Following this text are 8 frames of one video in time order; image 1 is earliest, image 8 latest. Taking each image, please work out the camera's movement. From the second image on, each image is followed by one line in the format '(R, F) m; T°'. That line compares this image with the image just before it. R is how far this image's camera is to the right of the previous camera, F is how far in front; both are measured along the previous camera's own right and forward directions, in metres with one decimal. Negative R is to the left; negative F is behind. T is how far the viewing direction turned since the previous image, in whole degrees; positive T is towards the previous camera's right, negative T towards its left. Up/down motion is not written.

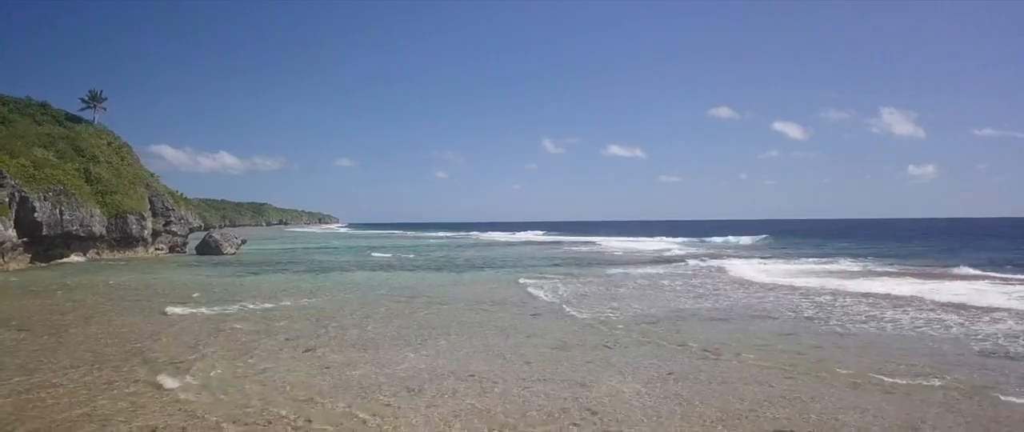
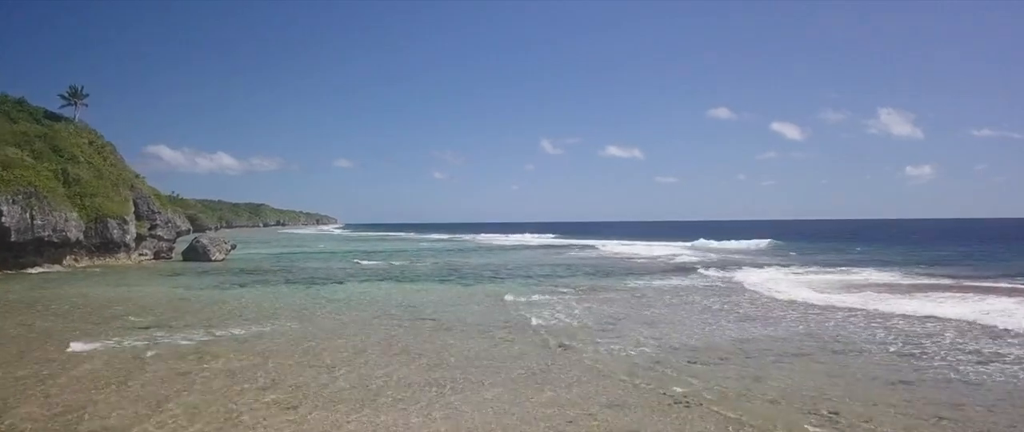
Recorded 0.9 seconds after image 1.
(-0.4, +2.1) m; 0°
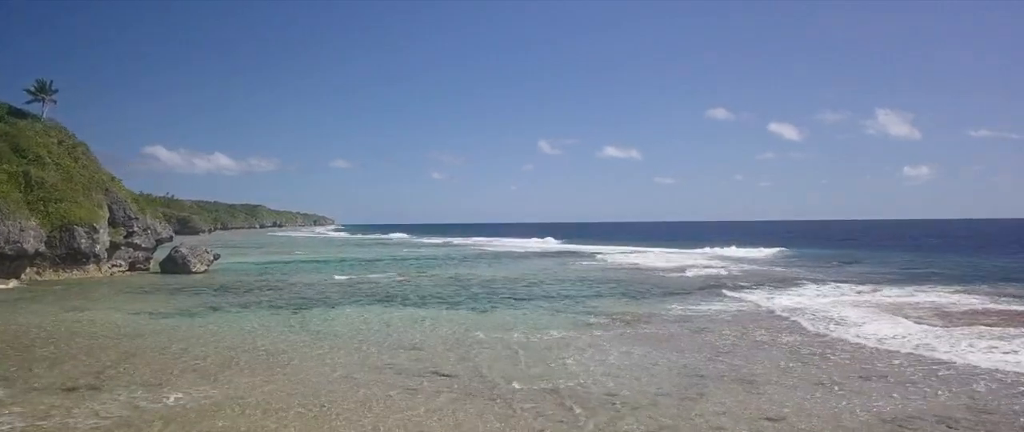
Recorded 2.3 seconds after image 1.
(-0.6, +3.0) m; 0°
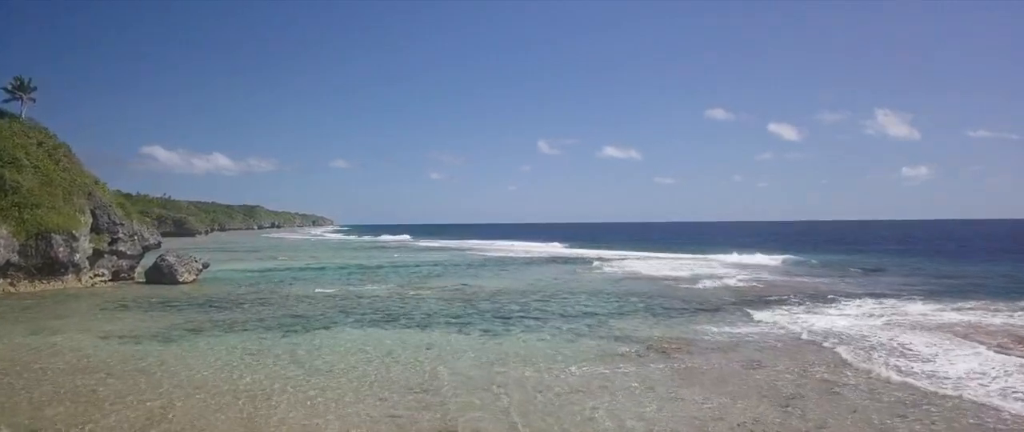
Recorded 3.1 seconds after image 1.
(-0.4, +1.8) m; 0°
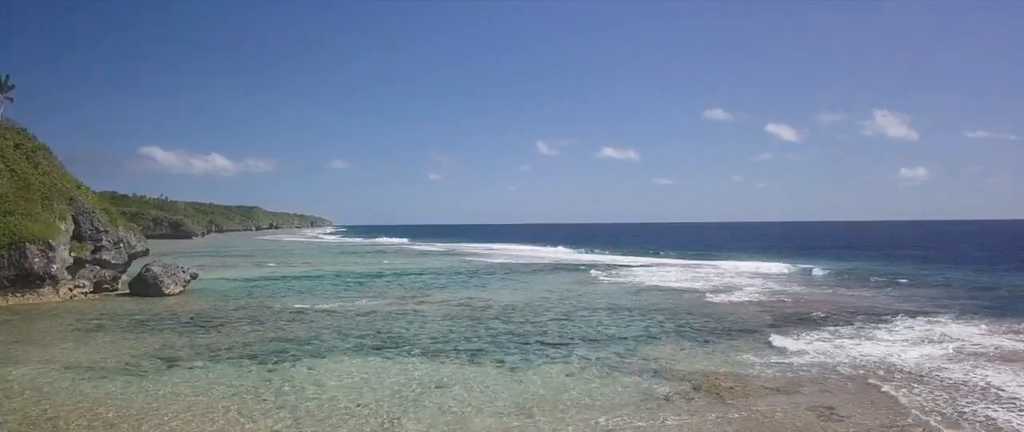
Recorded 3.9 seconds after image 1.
(-0.4, +1.8) m; 0°
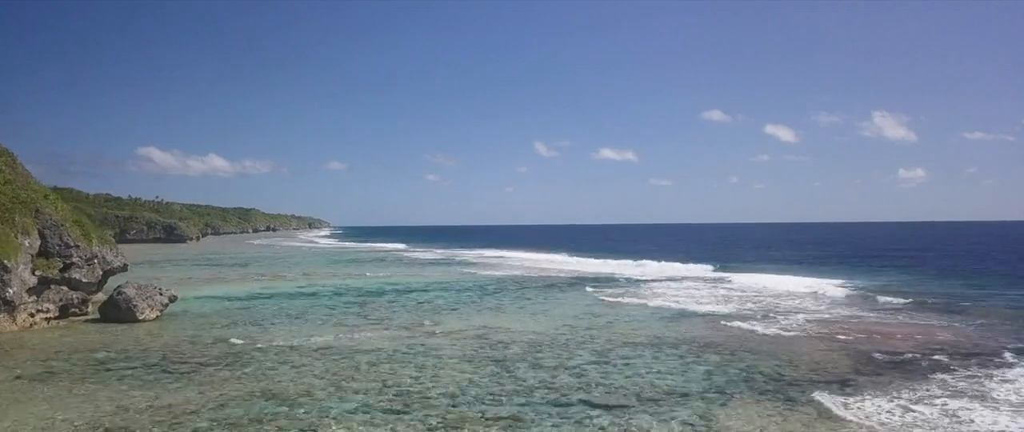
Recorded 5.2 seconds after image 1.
(-0.8, +2.9) m; 0°
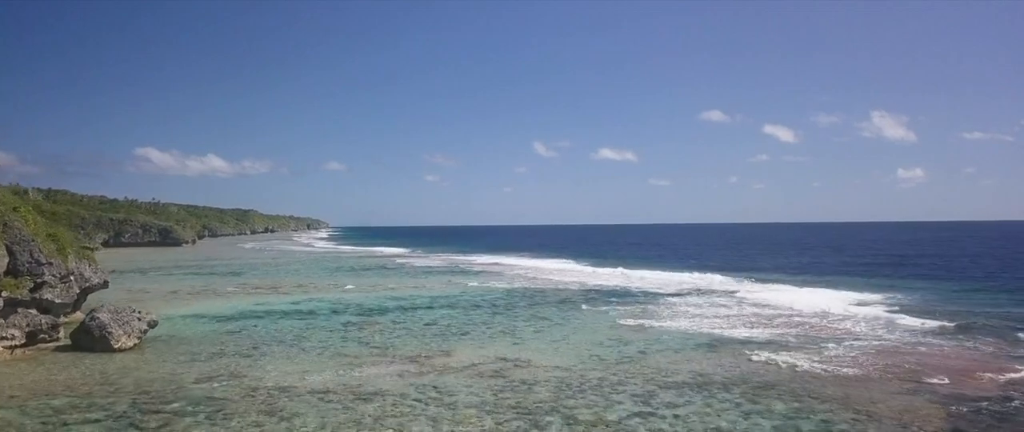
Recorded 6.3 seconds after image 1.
(-0.6, +2.3) m; 0°
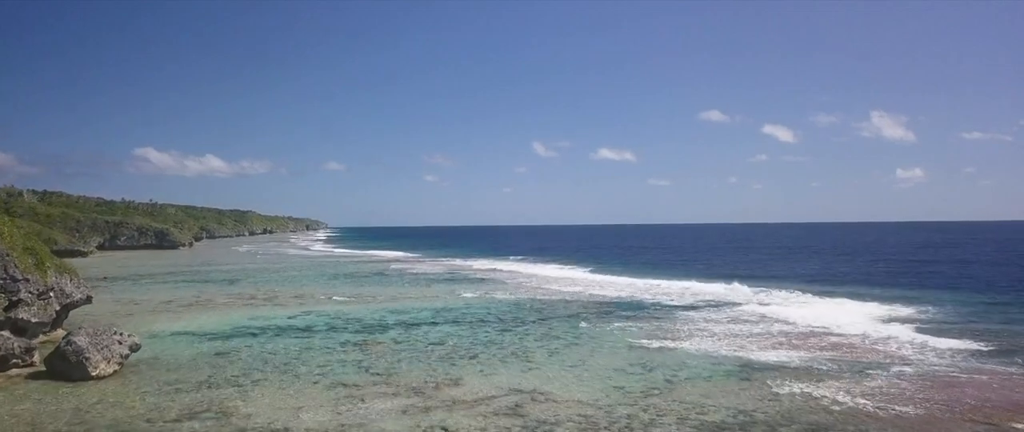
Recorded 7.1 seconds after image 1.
(-0.4, +1.7) m; 0°
